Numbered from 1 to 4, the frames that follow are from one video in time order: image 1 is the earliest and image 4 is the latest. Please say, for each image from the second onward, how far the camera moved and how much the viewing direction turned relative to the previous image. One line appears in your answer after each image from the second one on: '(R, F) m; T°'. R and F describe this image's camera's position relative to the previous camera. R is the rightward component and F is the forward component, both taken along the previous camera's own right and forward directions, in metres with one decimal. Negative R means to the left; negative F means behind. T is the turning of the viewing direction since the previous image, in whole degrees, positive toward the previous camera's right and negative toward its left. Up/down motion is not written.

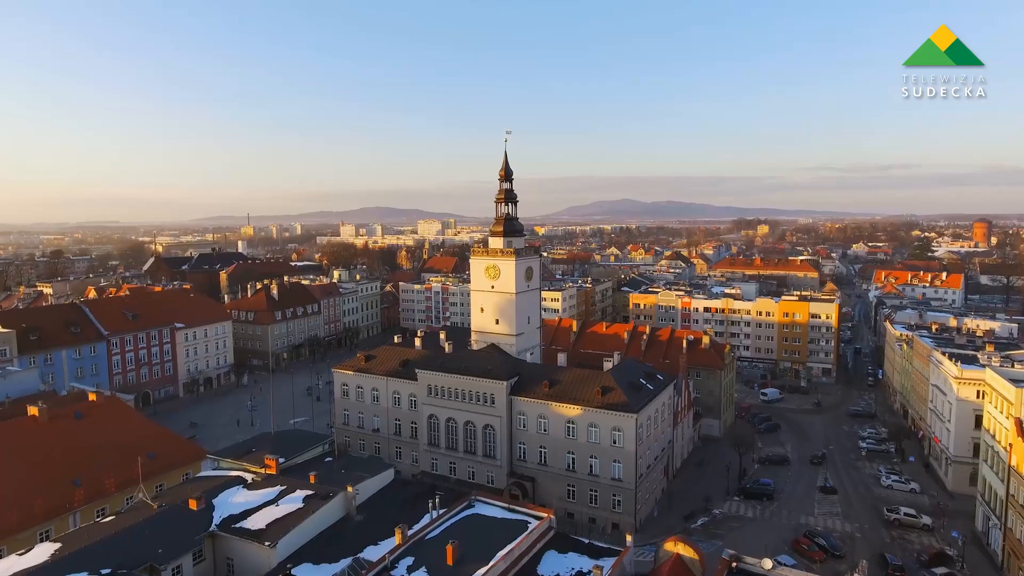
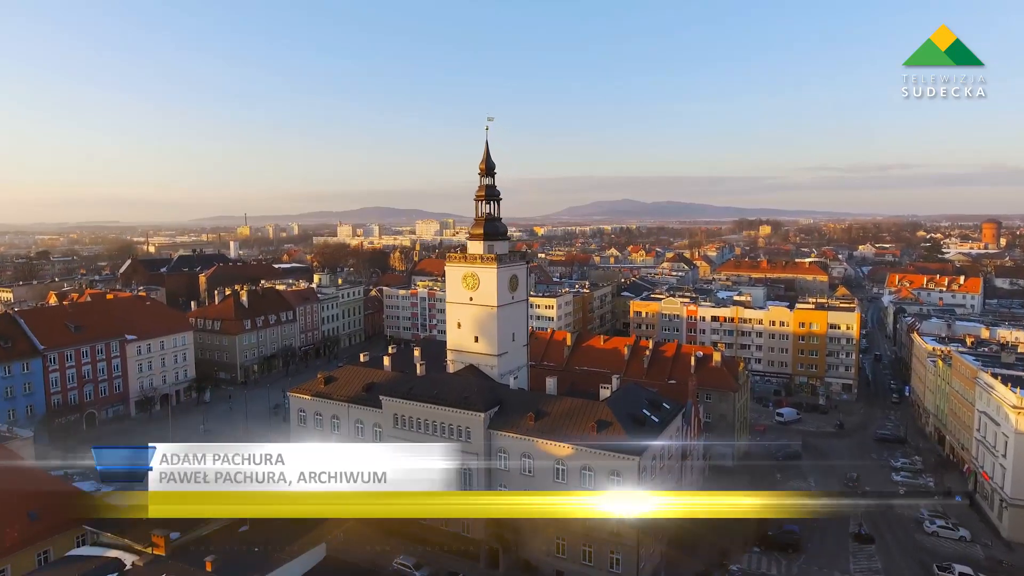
(+0.9, +5.0) m; 0°
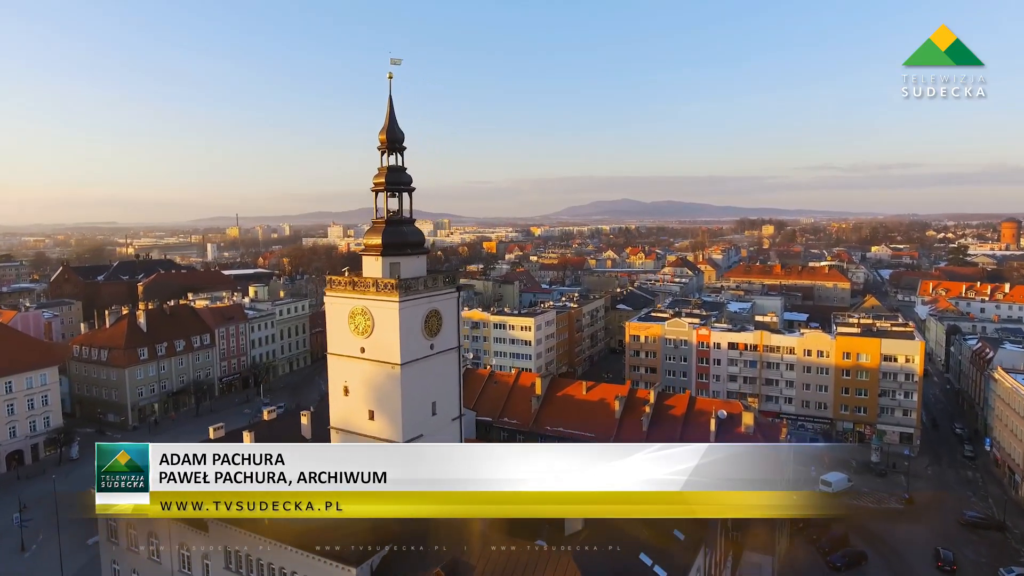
(+2.4, +11.5) m; 0°
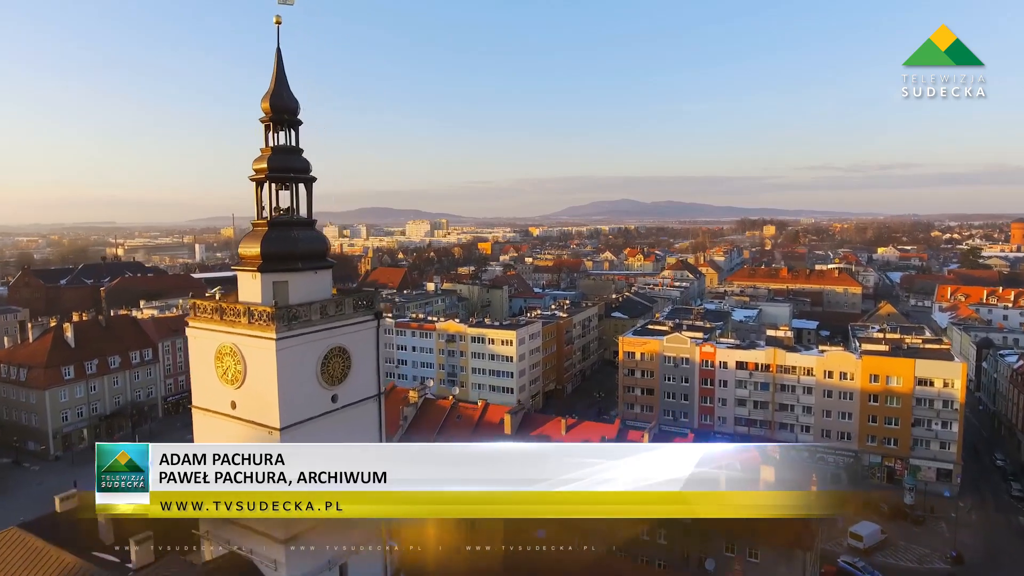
(+1.4, +5.5) m; 0°
